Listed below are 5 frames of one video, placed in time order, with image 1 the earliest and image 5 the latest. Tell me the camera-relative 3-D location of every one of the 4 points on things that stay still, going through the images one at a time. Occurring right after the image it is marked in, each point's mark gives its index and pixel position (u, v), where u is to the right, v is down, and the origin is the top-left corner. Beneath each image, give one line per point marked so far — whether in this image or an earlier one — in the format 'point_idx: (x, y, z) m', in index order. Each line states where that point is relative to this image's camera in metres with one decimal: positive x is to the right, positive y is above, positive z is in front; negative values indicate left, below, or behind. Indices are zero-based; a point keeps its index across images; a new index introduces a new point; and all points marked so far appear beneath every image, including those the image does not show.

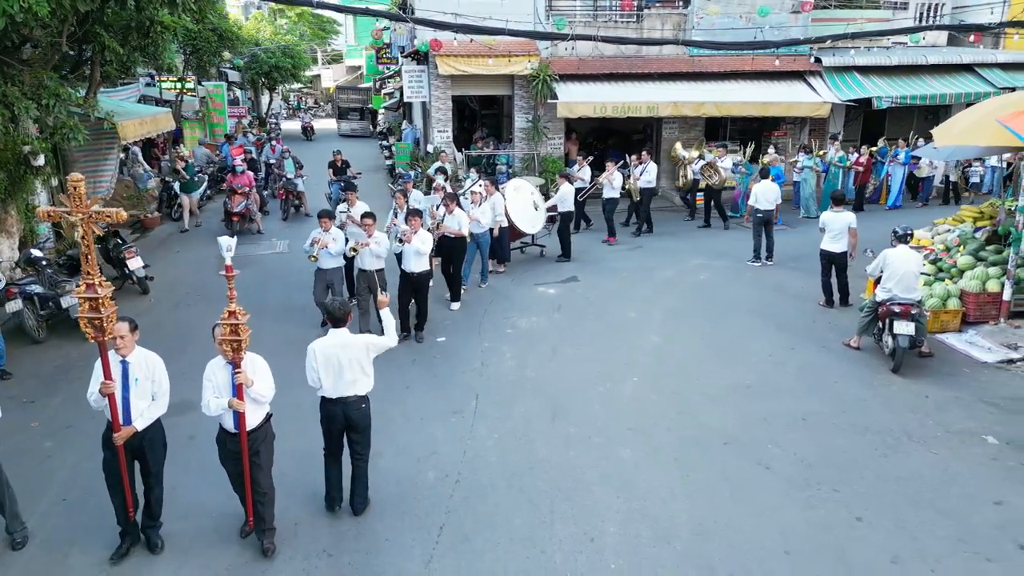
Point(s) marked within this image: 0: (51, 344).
0: (-5.3, -0.7, +8.6) m
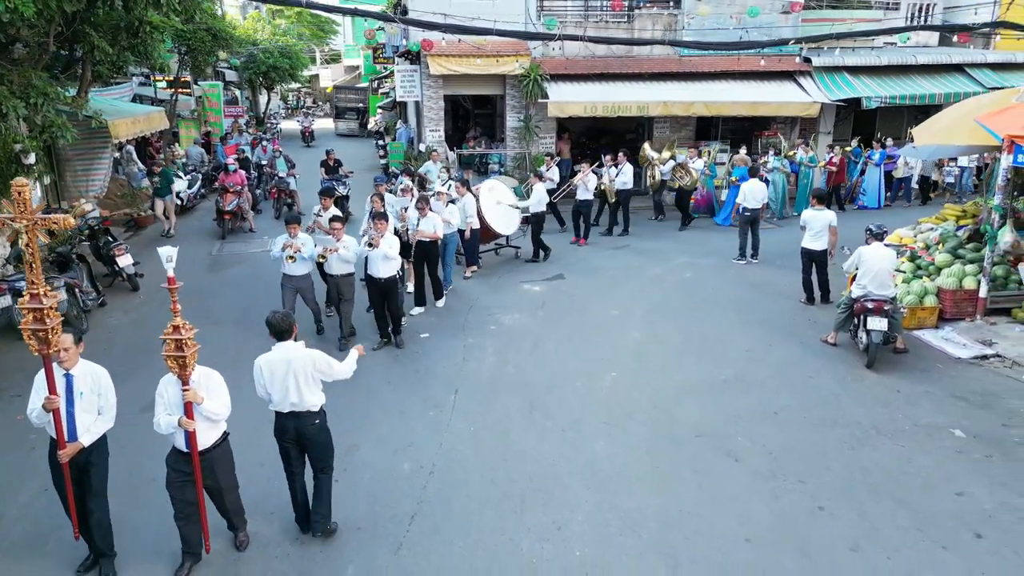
0: (-5.5, -0.6, +8.7) m
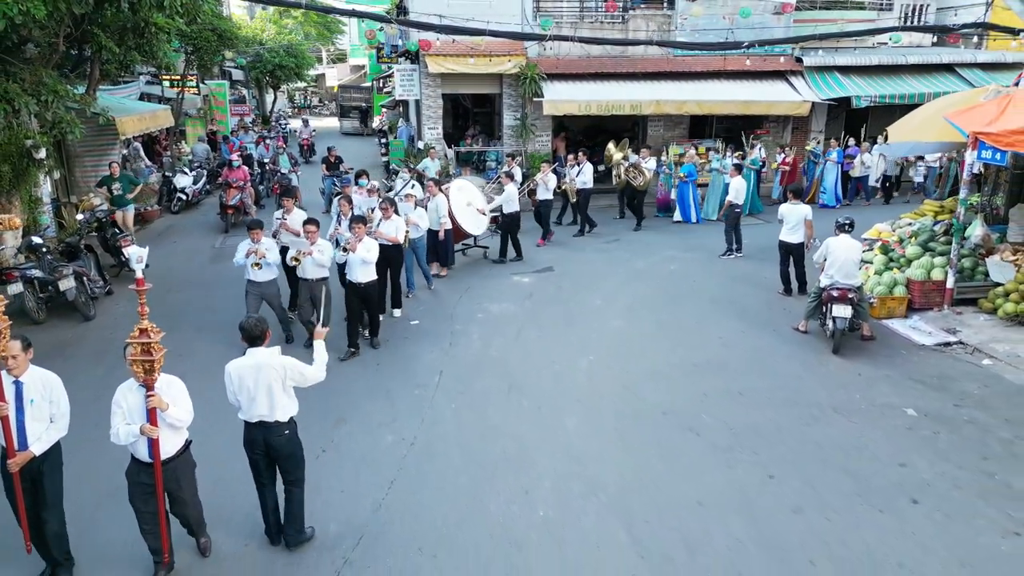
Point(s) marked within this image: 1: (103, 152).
0: (-5.7, -0.5, +9.2) m
1: (-7.3, +2.5, +13.4) m
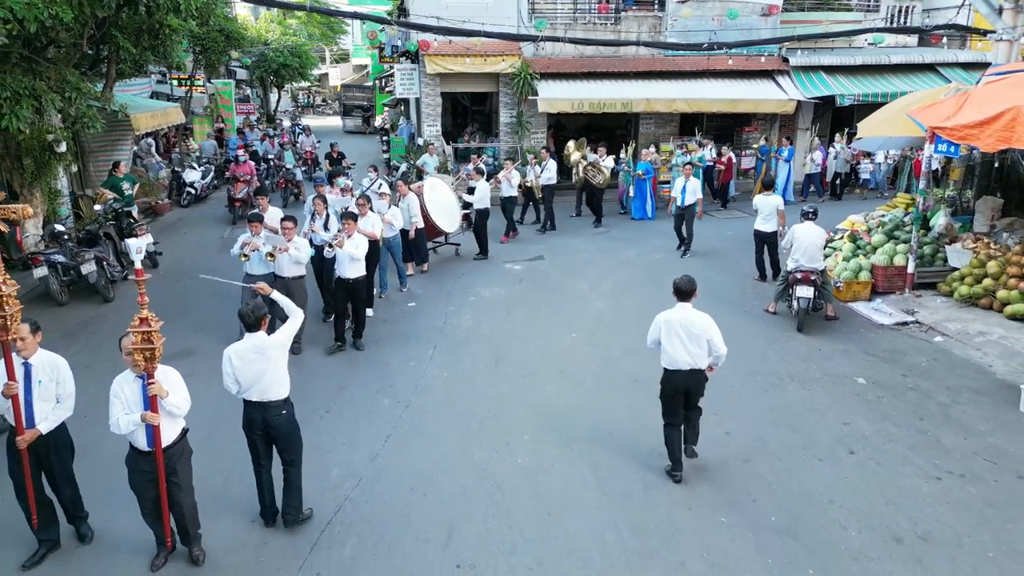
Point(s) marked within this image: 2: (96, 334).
0: (-5.8, -0.3, +9.9) m
1: (-7.5, +2.7, +14.1) m
2: (-5.0, -0.5, +9.0) m
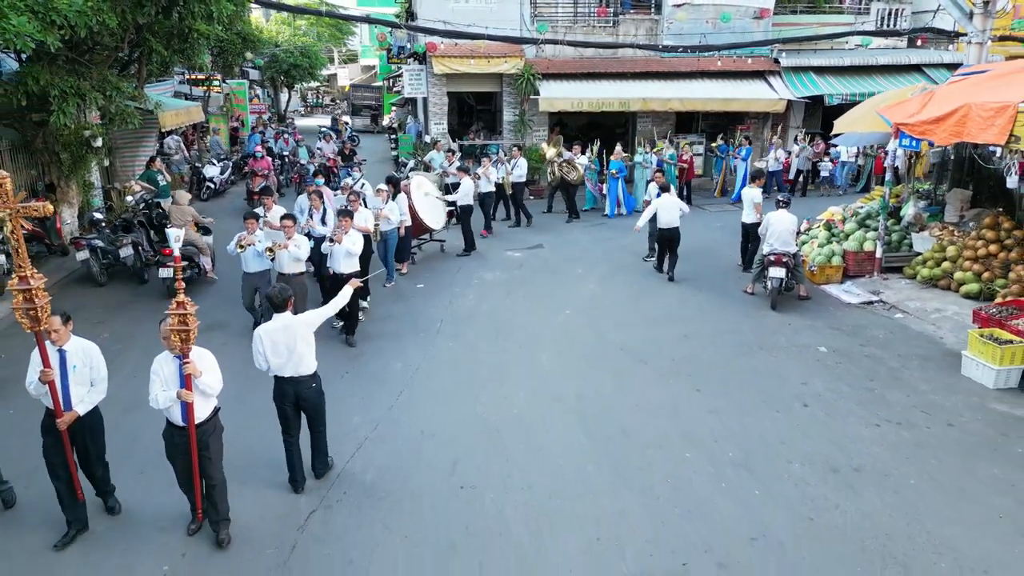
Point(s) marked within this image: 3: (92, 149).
0: (-5.8, 0.0, +10.8) m
1: (-7.4, +2.9, +15.0) m
2: (-5.1, -0.3, +9.9) m
3: (-6.8, +2.3, +12.1) m
